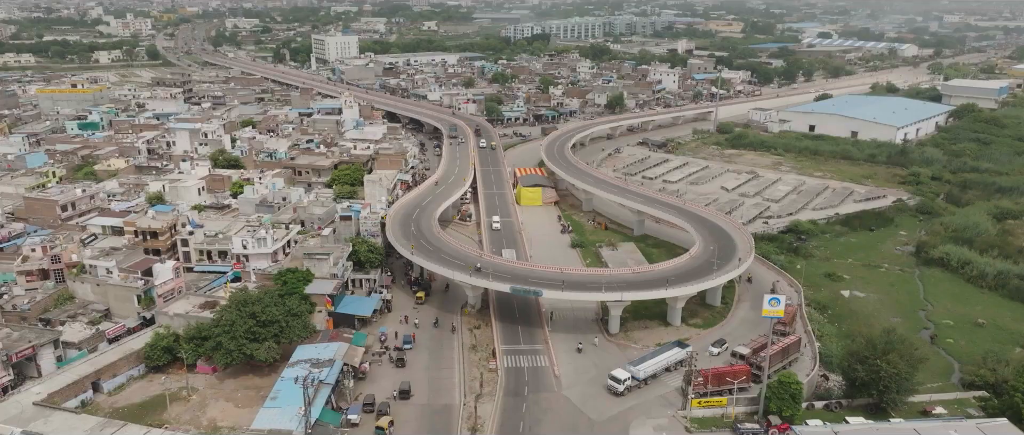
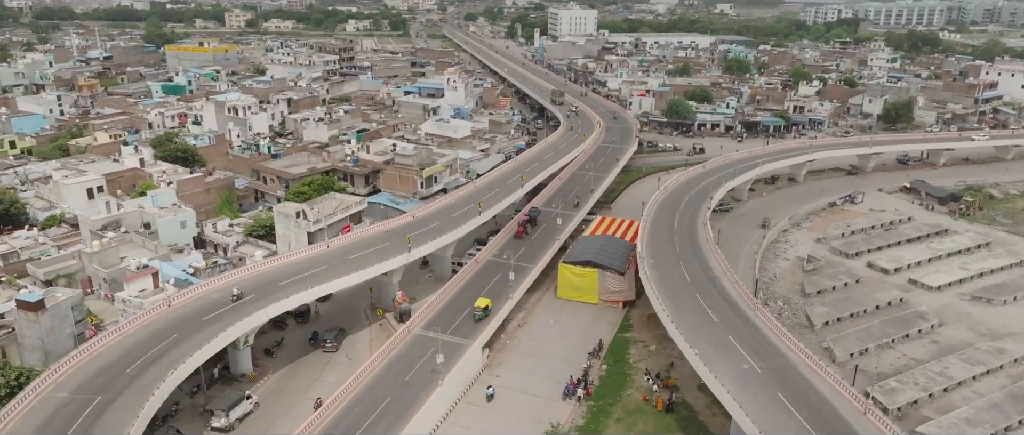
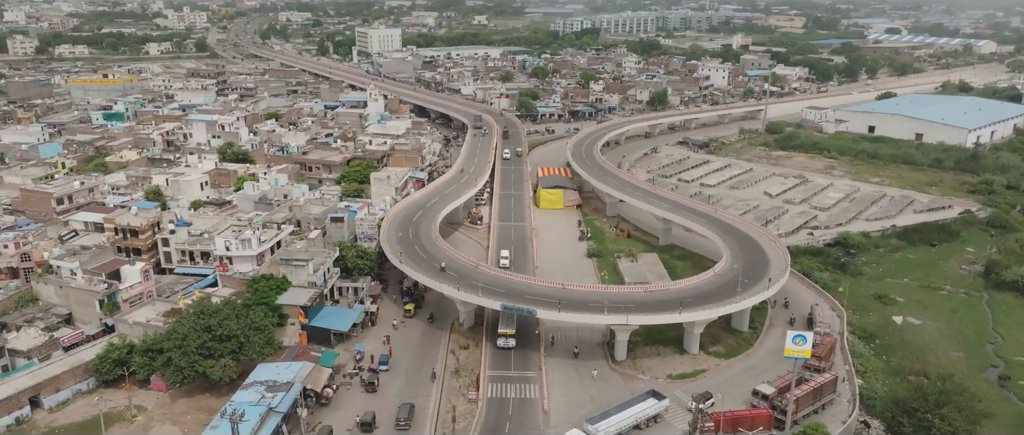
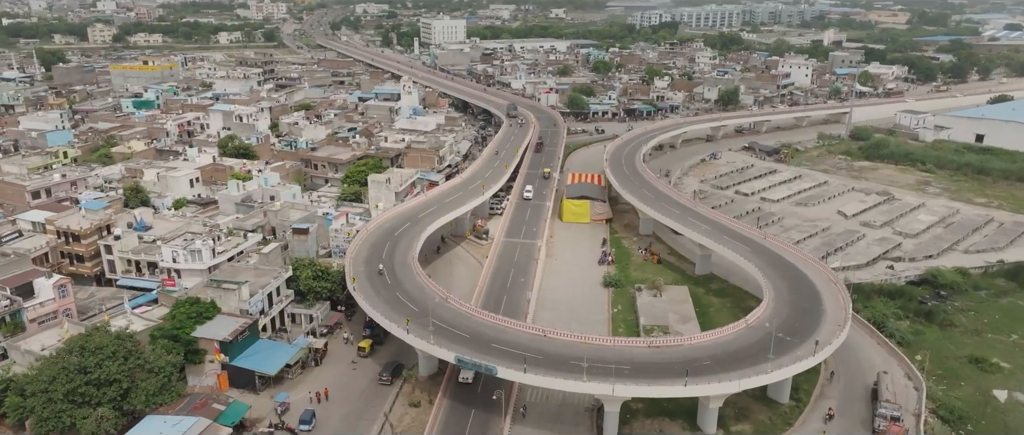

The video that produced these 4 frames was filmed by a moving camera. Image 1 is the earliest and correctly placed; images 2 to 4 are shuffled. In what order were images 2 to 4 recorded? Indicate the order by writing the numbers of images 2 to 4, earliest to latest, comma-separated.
3, 4, 2
